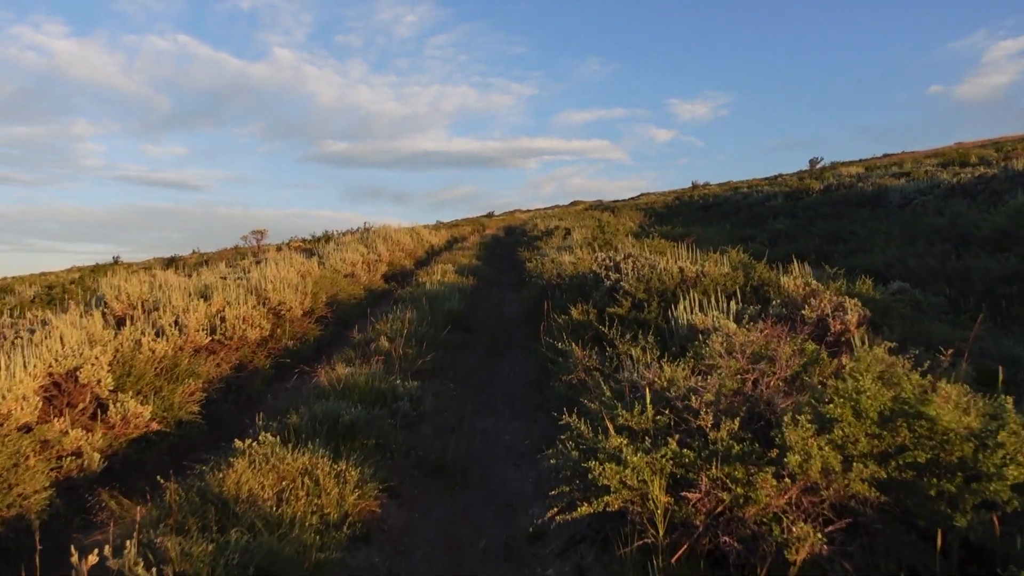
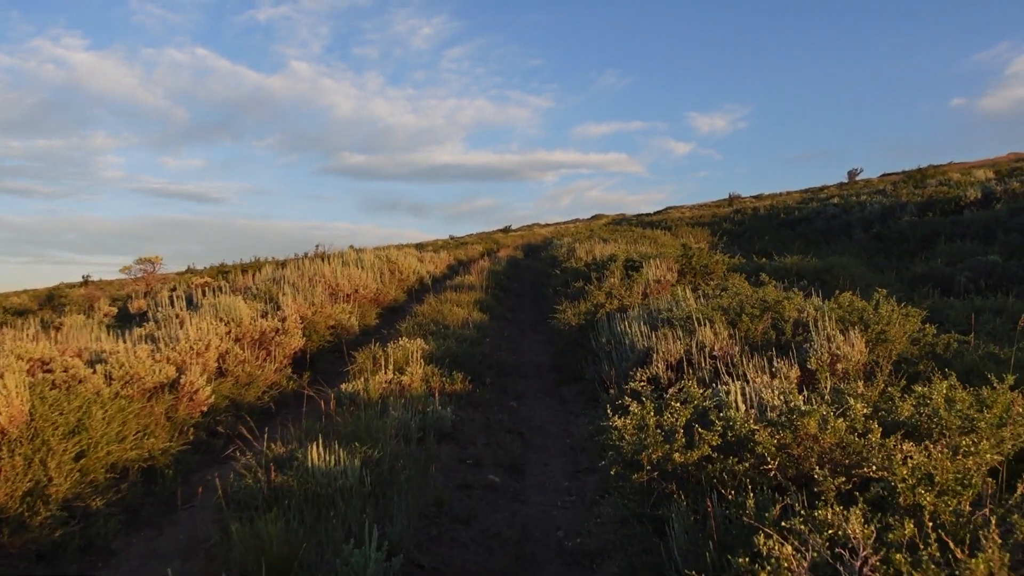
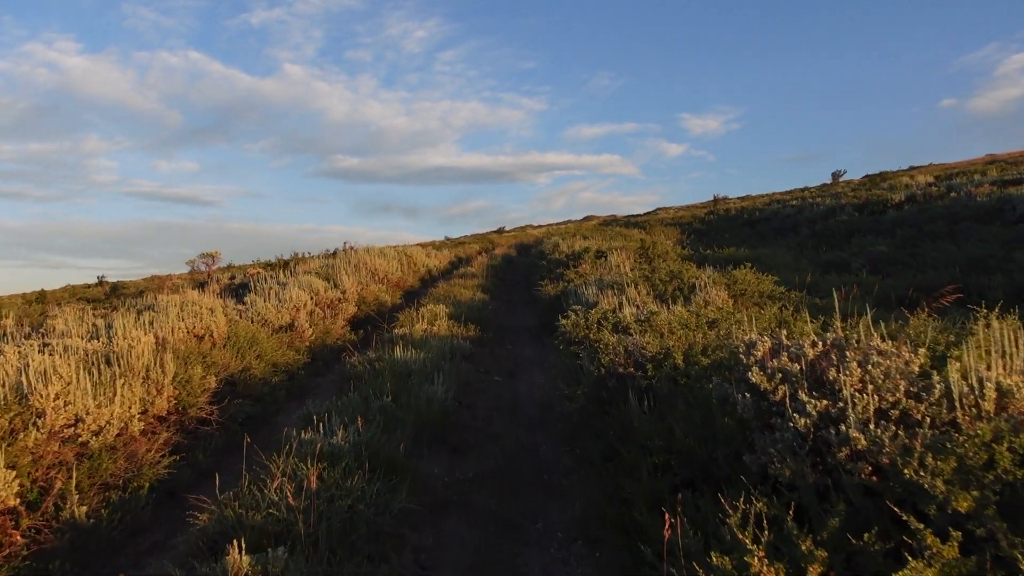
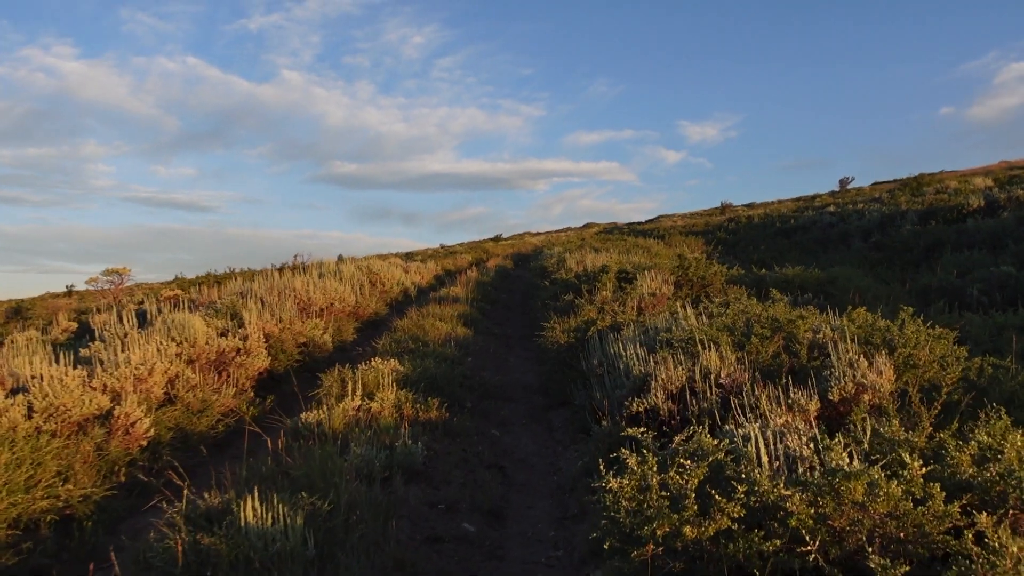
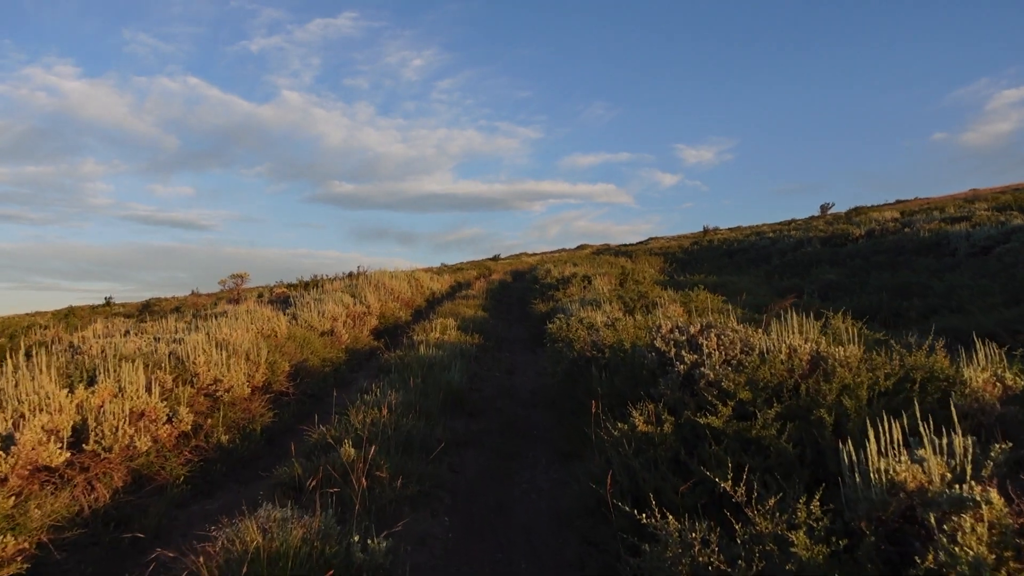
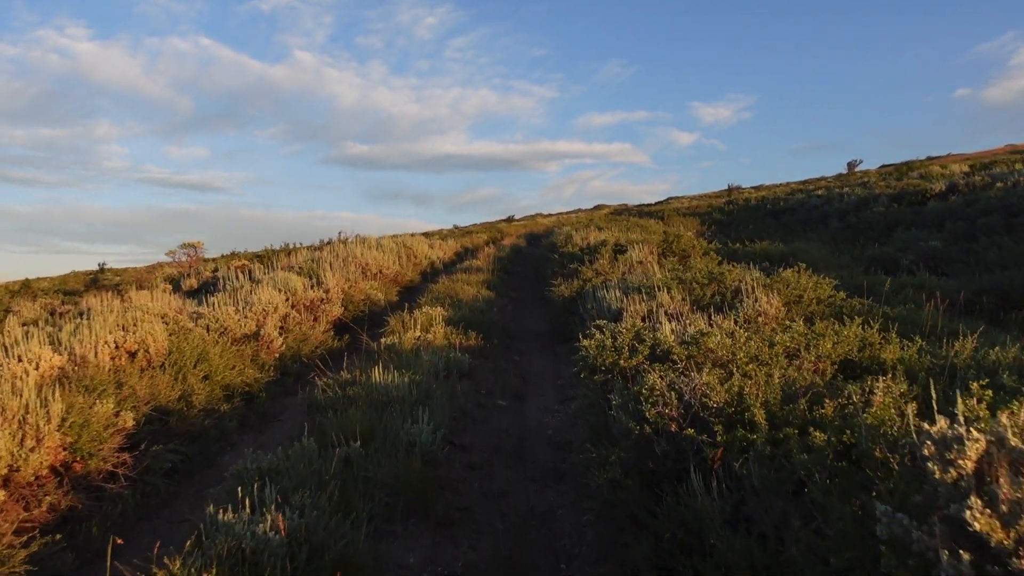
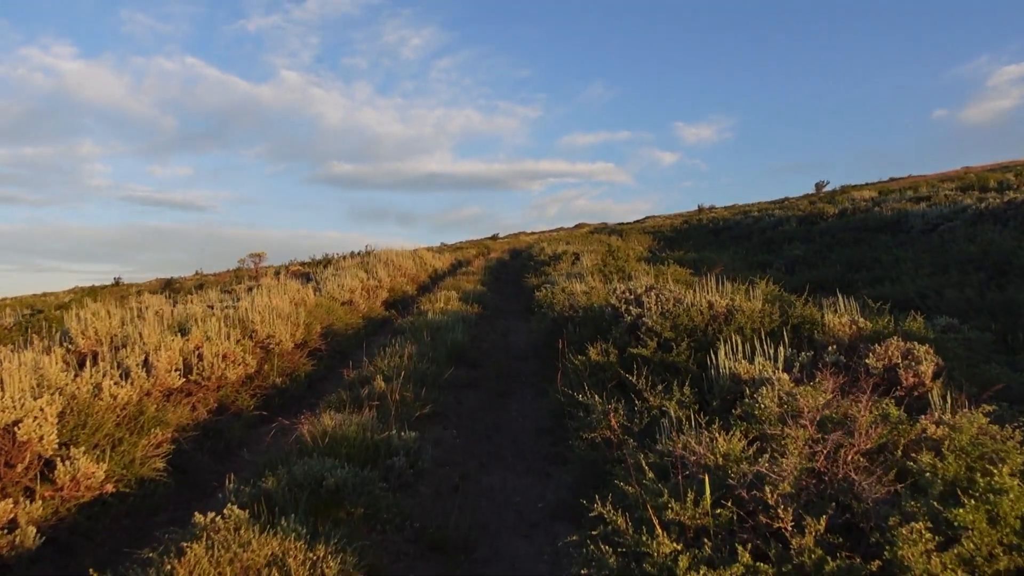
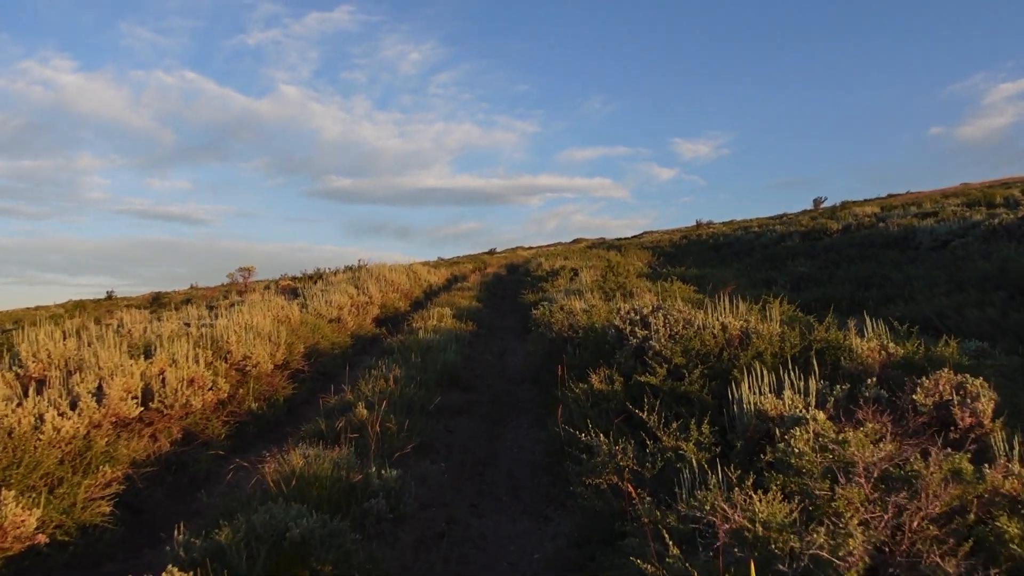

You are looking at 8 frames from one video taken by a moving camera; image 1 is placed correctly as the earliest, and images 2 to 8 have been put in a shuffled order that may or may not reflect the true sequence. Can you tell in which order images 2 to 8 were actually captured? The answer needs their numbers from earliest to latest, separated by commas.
7, 8, 5, 3, 6, 2, 4
